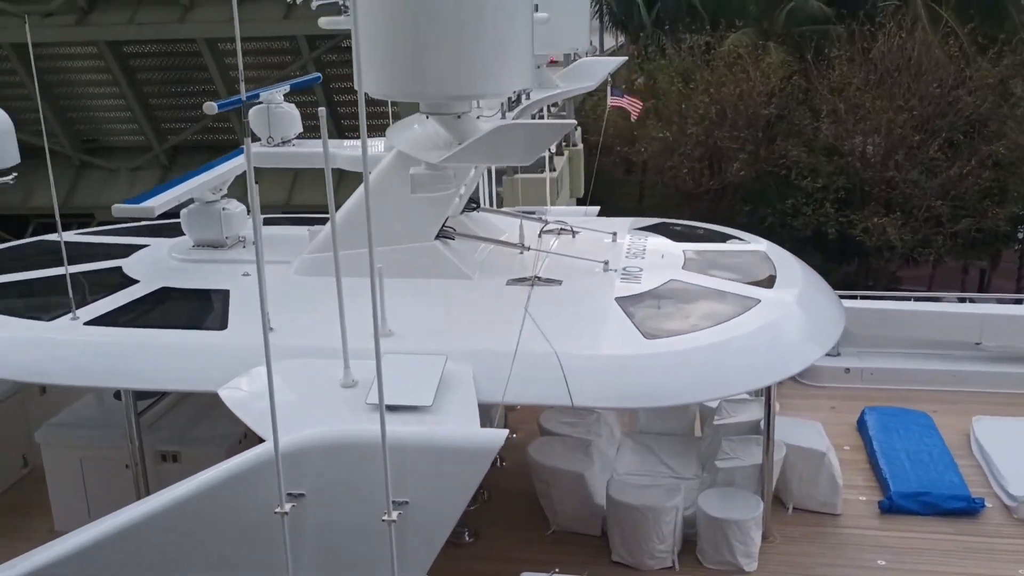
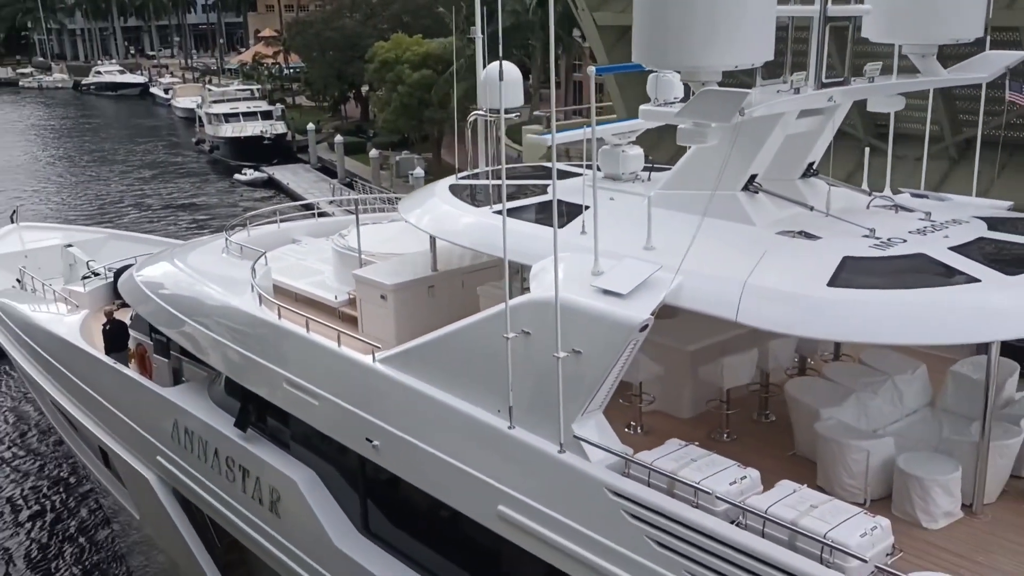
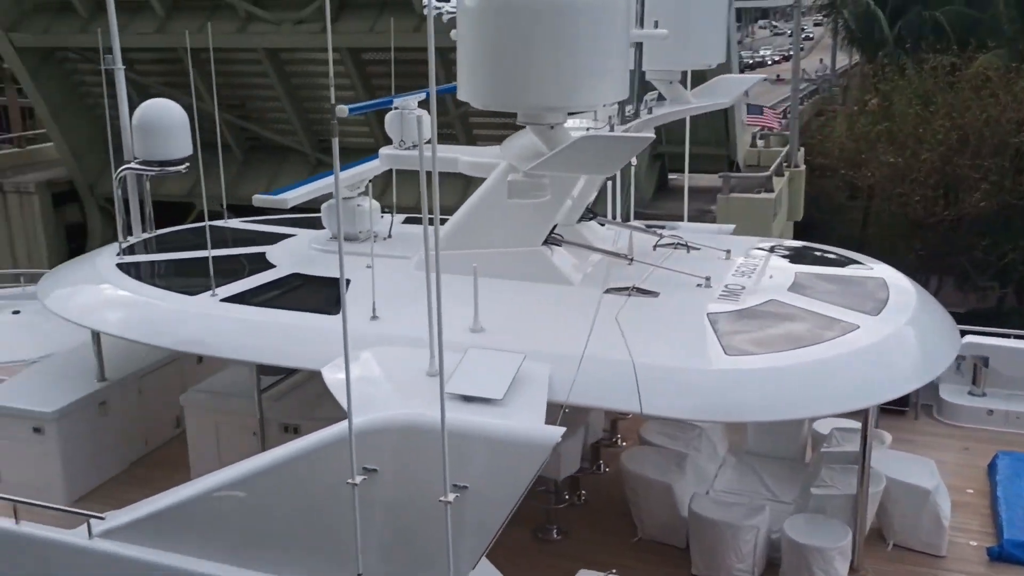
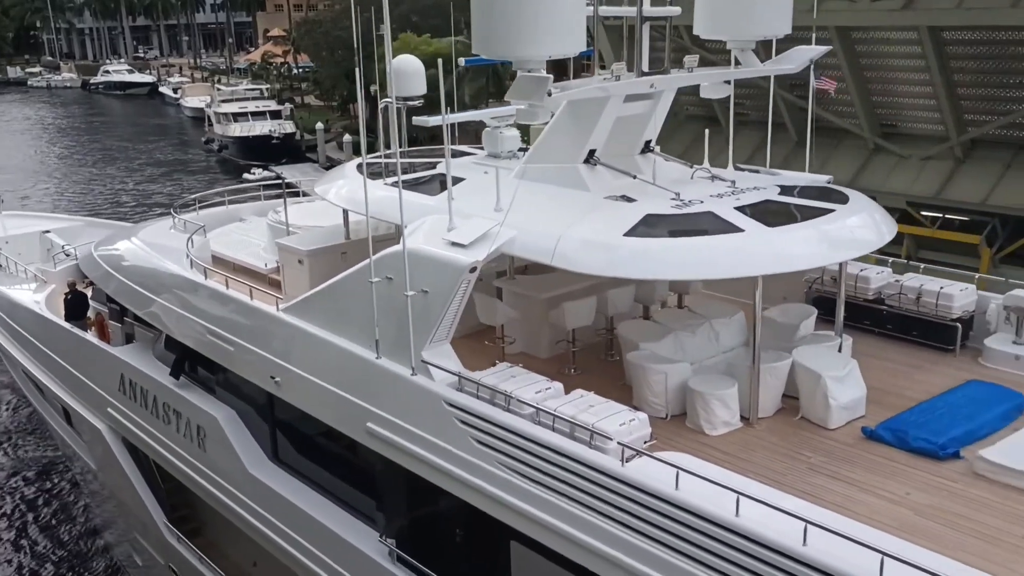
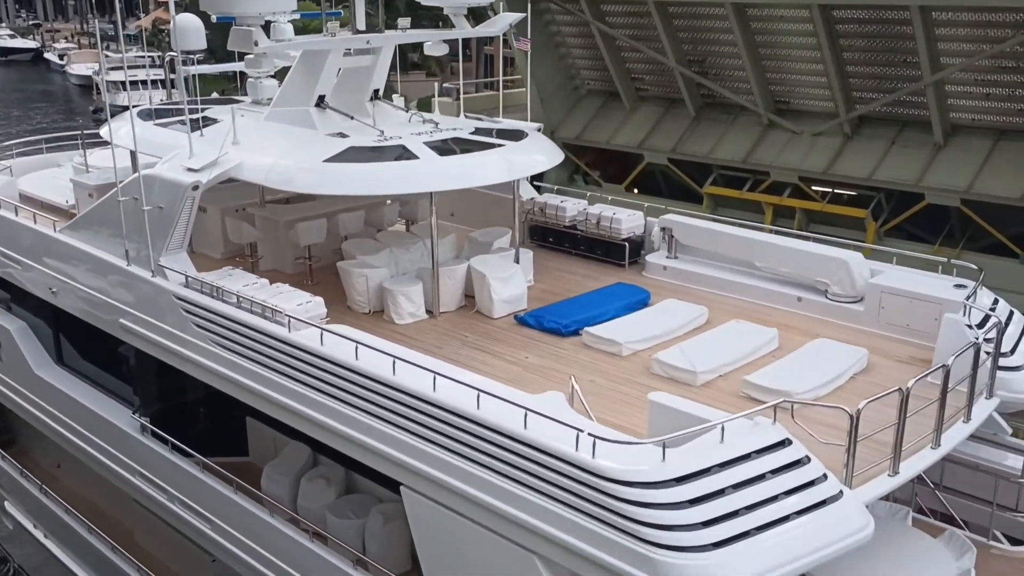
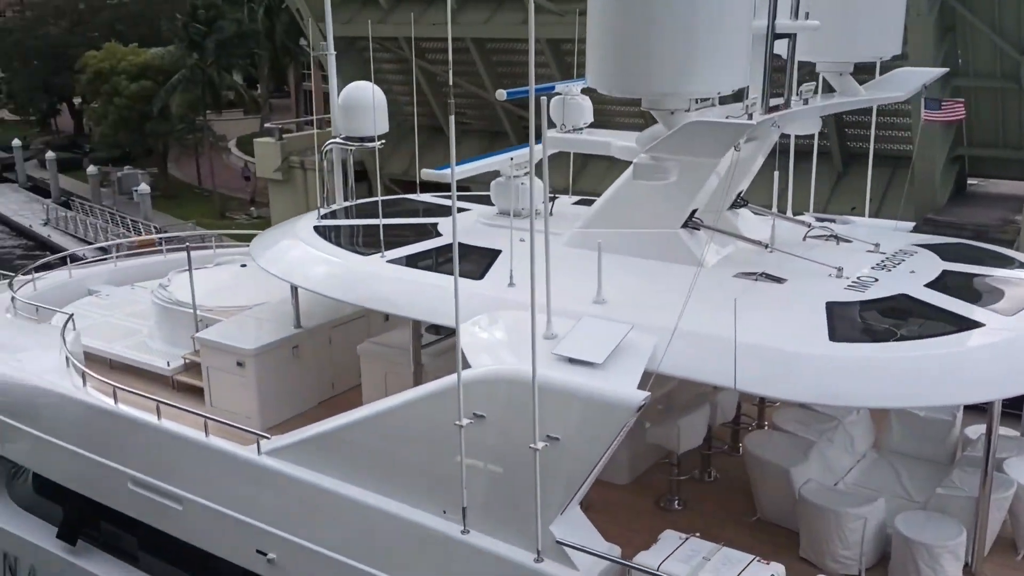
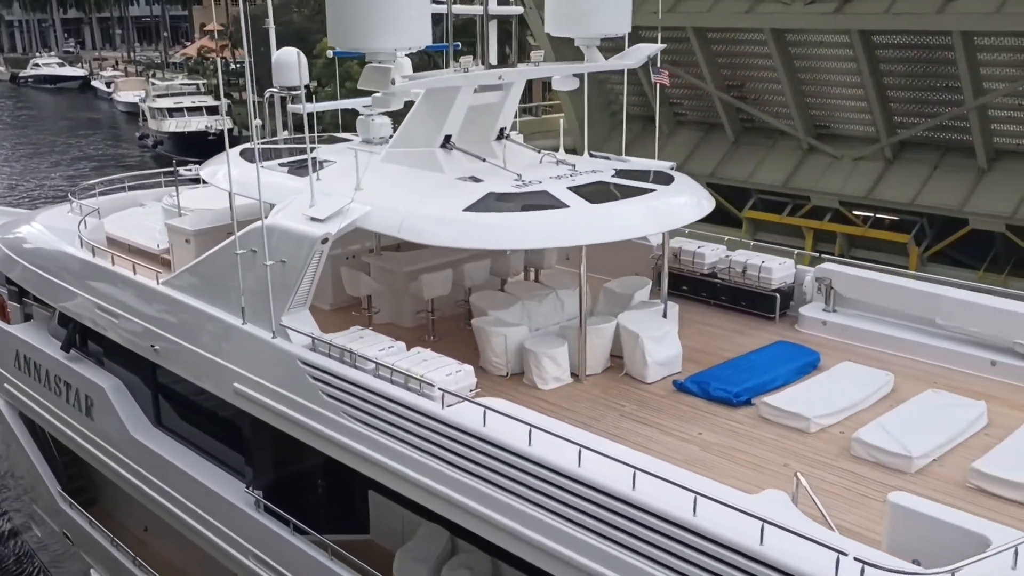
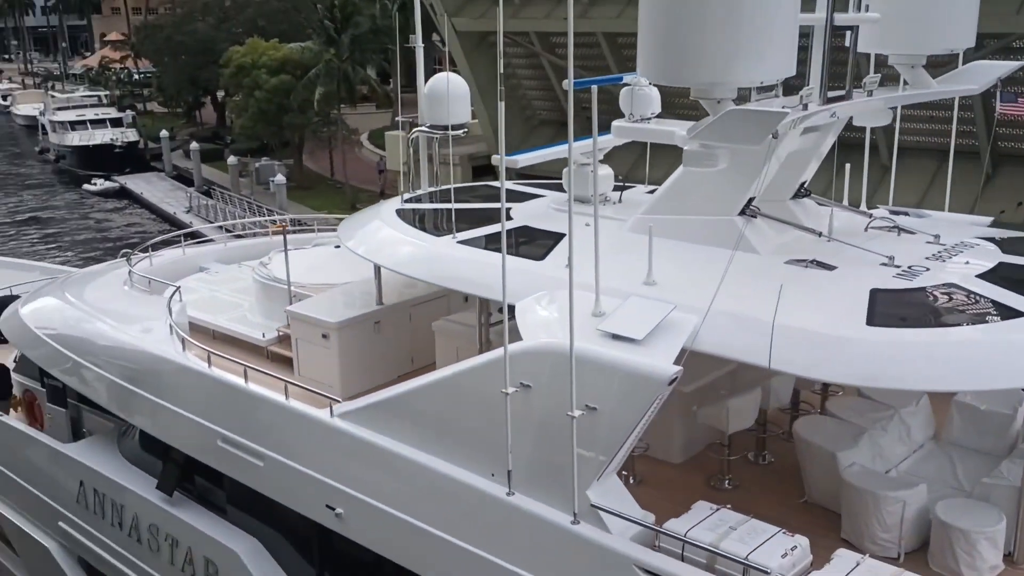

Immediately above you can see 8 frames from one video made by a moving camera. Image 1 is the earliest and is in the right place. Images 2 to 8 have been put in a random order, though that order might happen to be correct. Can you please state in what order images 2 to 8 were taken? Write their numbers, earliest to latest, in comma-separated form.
3, 6, 8, 2, 4, 7, 5
